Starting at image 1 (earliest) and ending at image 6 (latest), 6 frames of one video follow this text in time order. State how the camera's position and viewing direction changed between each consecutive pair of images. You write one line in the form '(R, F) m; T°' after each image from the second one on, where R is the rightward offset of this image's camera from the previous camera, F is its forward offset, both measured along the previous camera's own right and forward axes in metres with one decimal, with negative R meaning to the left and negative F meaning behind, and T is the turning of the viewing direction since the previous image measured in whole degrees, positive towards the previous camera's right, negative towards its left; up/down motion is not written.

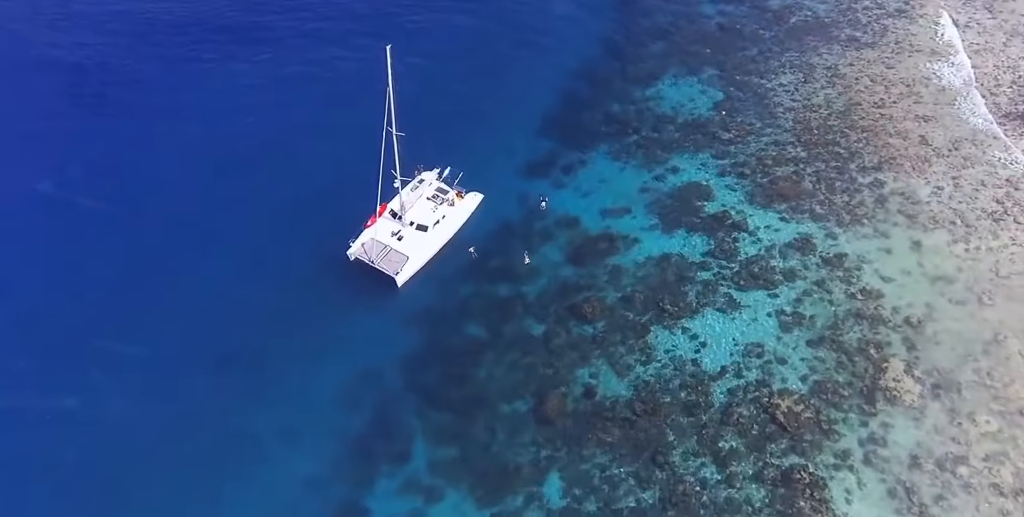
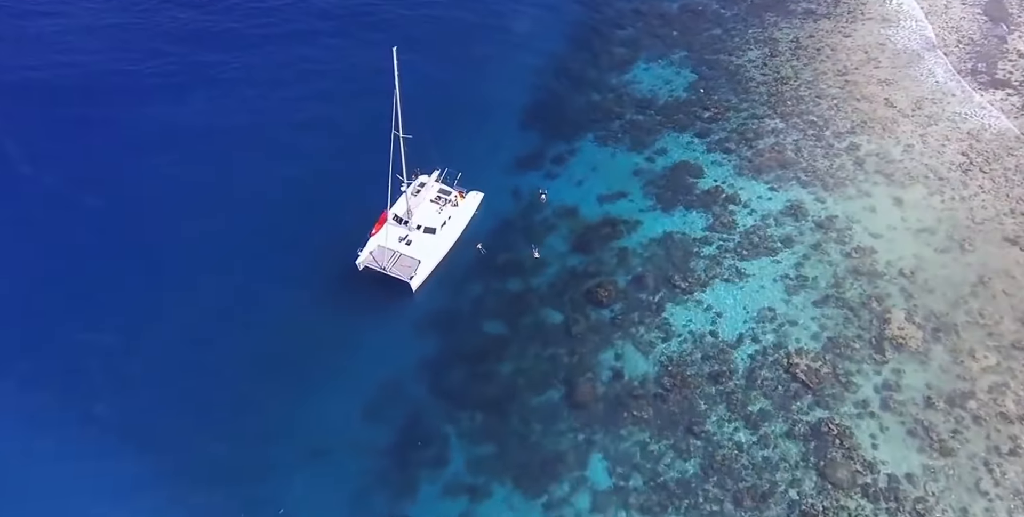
(-3.8, -0.3) m; +5°
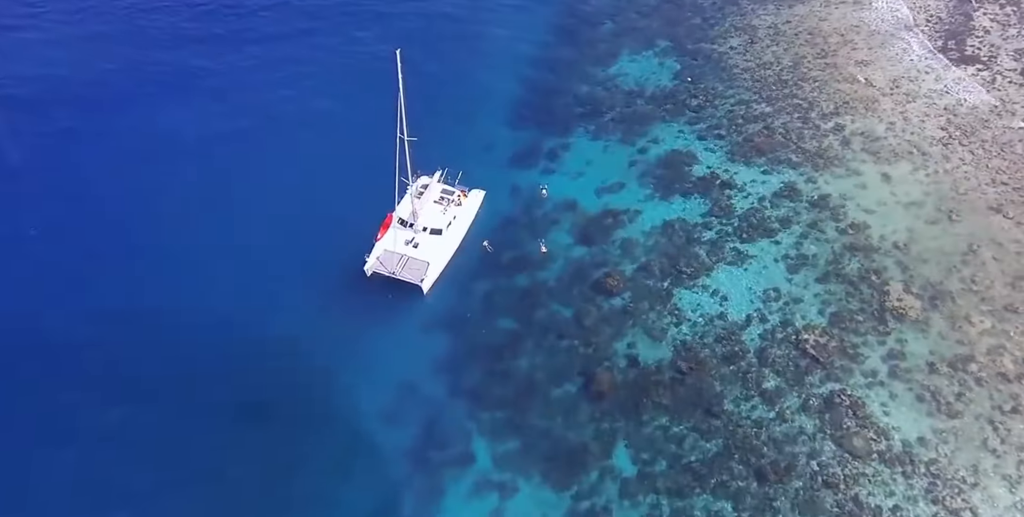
(-2.3, -0.2) m; +3°
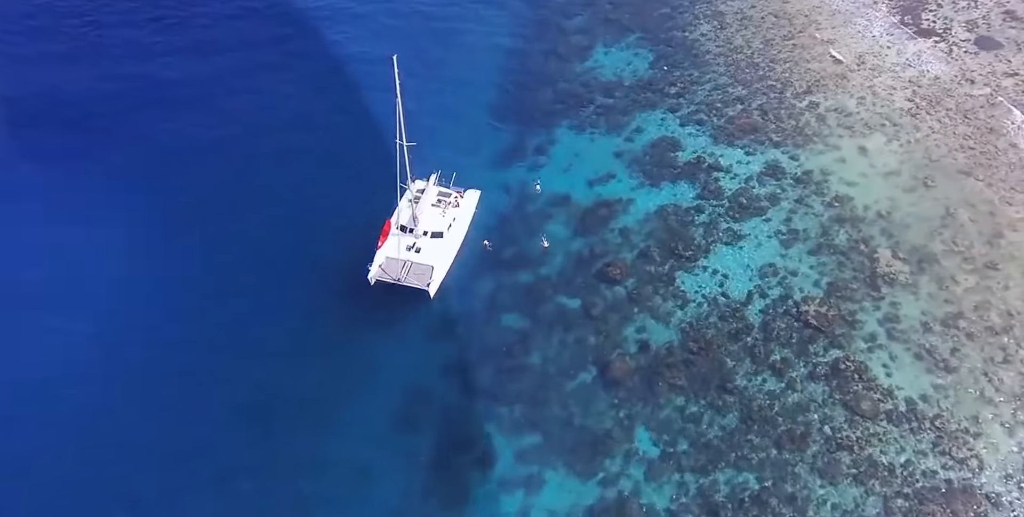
(-2.5, -0.2) m; +4°
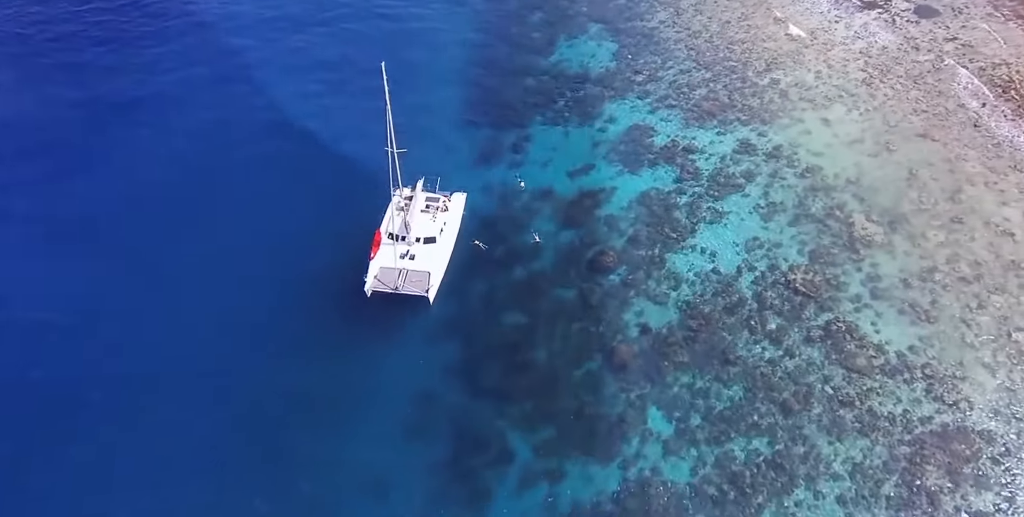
(-2.4, -0.3) m; +4°
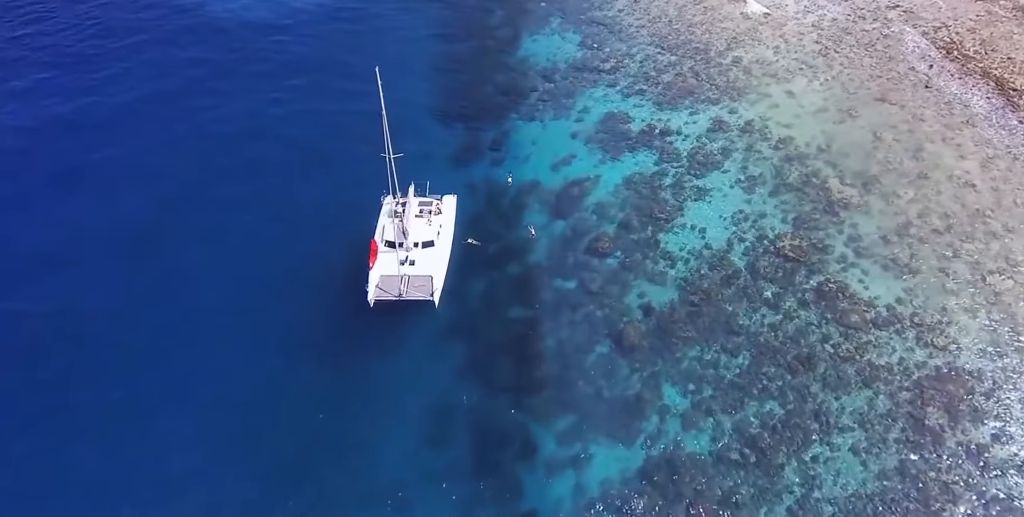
(-2.9, -0.2) m; +5°
